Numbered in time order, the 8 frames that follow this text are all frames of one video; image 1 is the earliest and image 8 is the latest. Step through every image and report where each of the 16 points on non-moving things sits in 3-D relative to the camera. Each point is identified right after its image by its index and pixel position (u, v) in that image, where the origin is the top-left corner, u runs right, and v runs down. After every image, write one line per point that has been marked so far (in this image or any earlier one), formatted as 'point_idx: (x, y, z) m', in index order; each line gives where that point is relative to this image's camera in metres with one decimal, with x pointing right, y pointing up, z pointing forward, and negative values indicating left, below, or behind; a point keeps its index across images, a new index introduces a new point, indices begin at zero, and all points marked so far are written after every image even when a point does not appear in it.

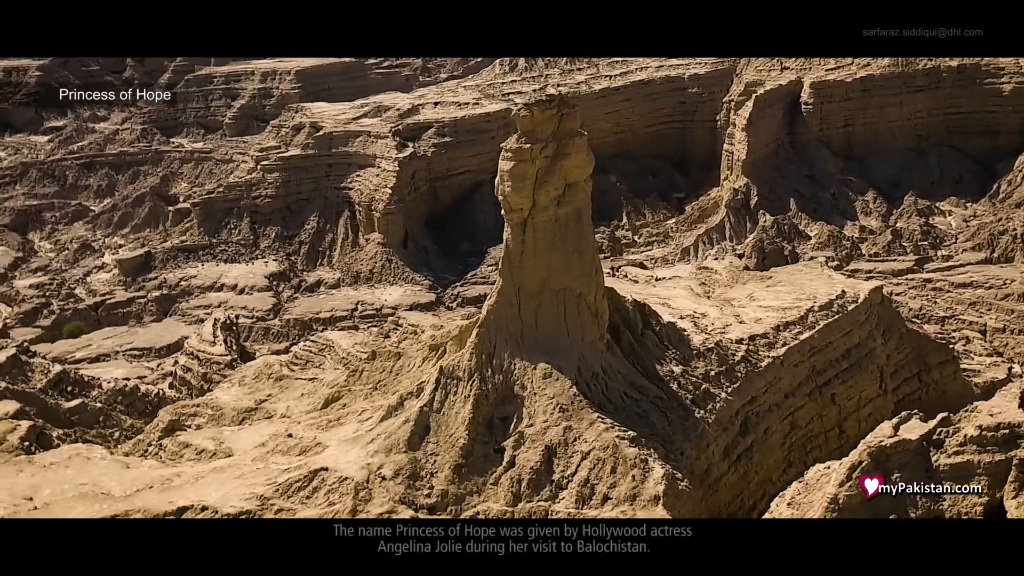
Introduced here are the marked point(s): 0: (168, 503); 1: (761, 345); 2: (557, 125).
0: (-3.2, -2.0, +11.3) m
1: (+2.7, -0.6, +13.8) m
2: (+0.4, +1.5, +11.8) m
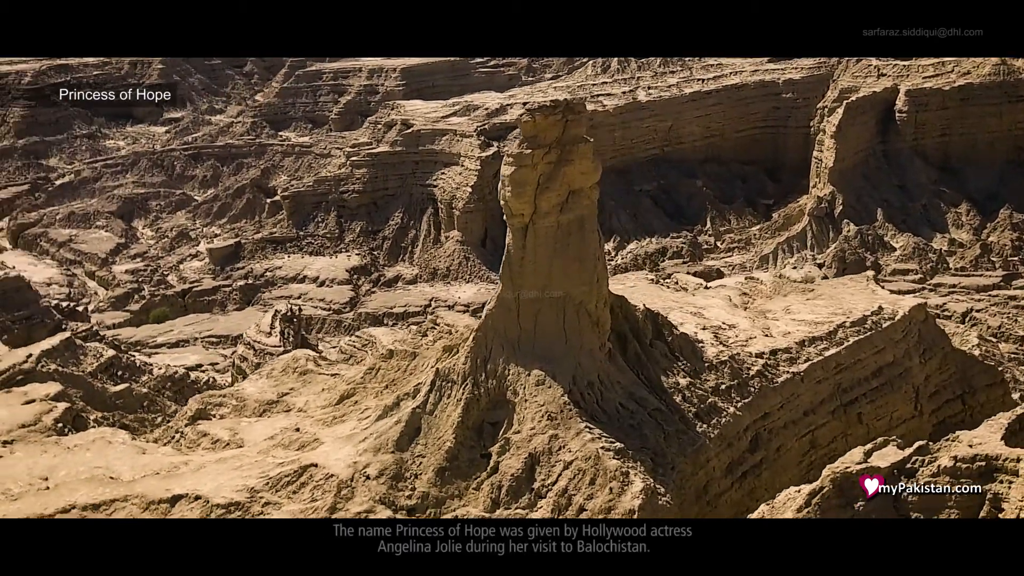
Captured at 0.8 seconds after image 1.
0: (-3.3, -1.9, +11.7) m
1: (+2.9, -0.8, +13.5) m
2: (+0.4, +1.5, +11.7) m
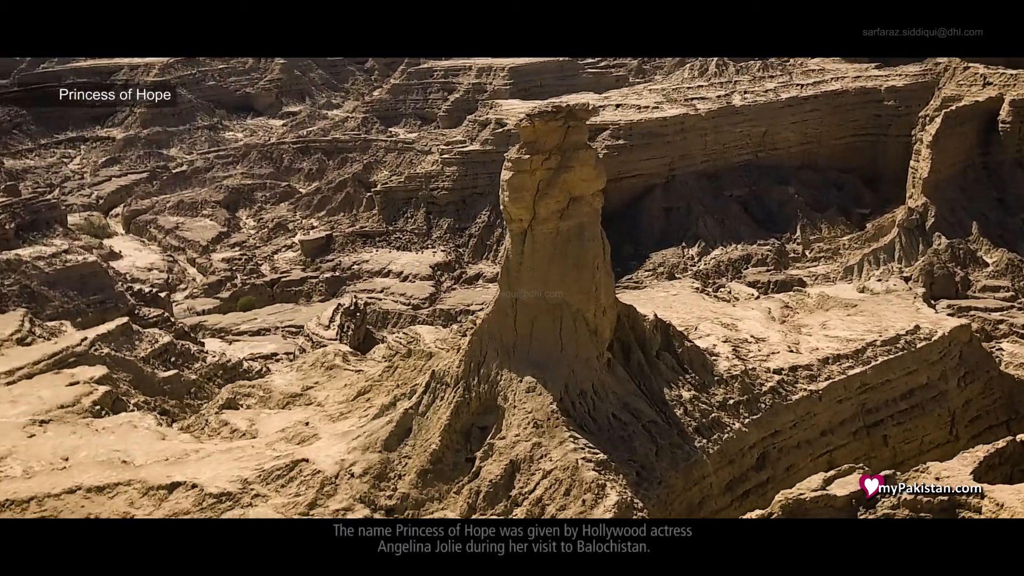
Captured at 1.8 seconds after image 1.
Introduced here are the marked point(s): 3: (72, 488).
0: (-3.4, -1.8, +12.0) m
1: (+3.0, -0.9, +13.1) m
2: (+0.5, +1.4, +11.7) m
3: (-4.3, -1.9, +12.1) m
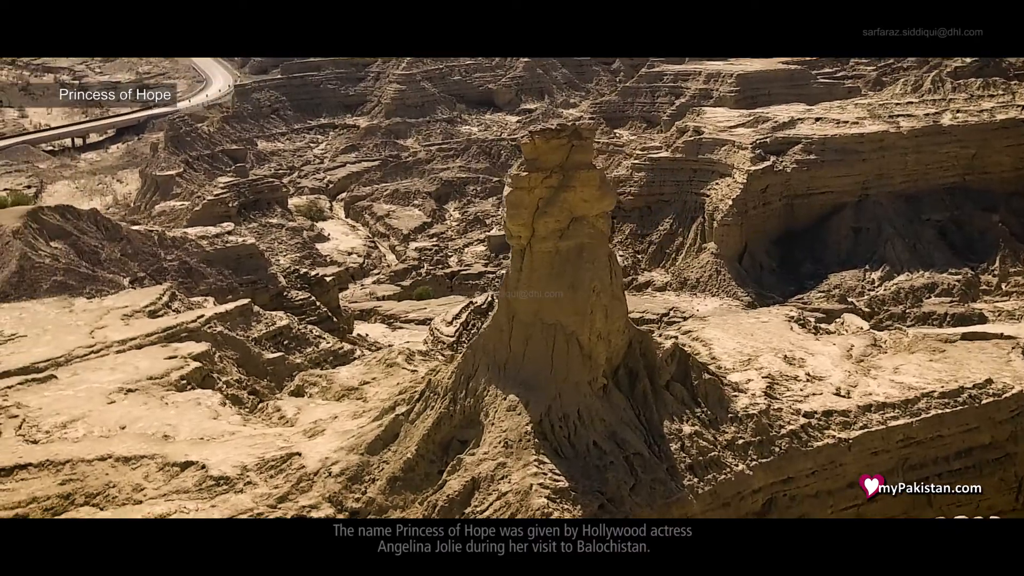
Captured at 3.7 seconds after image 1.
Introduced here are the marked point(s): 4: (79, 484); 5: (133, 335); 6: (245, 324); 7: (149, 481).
0: (-3.4, -1.7, +12.8) m
1: (+3.1, -1.3, +12.2) m
2: (+0.5, +1.2, +11.4) m
3: (-4.2, -1.7, +13.0) m
4: (-4.4, -2.0, +12.5) m
5: (-5.2, -0.6, +17.2) m
6: (-3.9, -0.5, +18.3) m
7: (-3.6, -1.9, +12.4) m
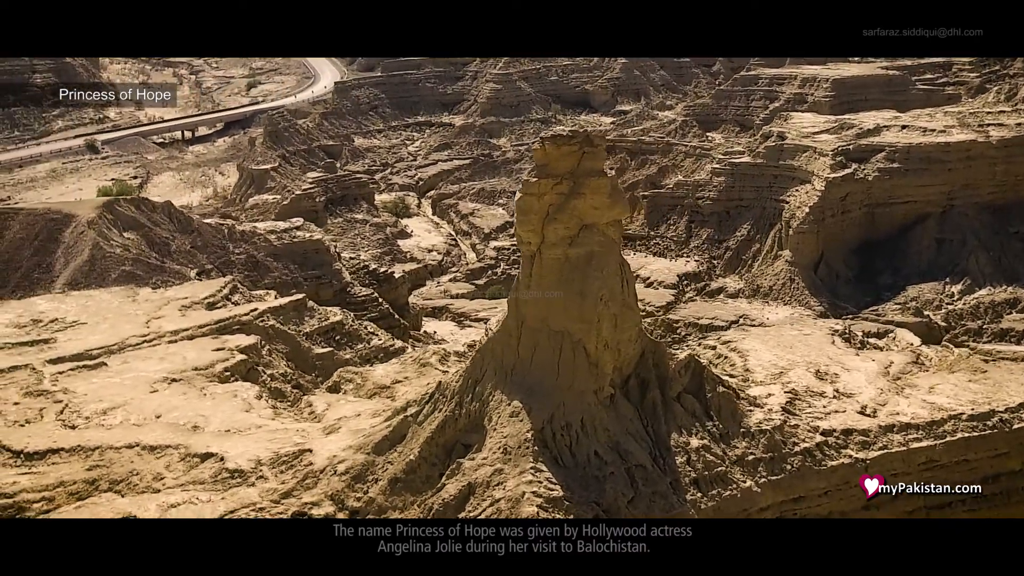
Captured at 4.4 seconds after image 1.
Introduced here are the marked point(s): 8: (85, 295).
0: (-3.2, -1.7, +13.0) m
1: (+3.2, -1.5, +11.9) m
2: (+0.6, +1.1, +11.3) m
3: (-4.1, -1.7, +13.4) m
4: (-4.2, -1.9, +12.9) m
5: (-4.6, -0.5, +17.7) m
6: (-3.2, -0.5, +18.6) m
7: (-3.5, -1.9, +12.7) m
8: (-6.6, -0.1, +19.5) m
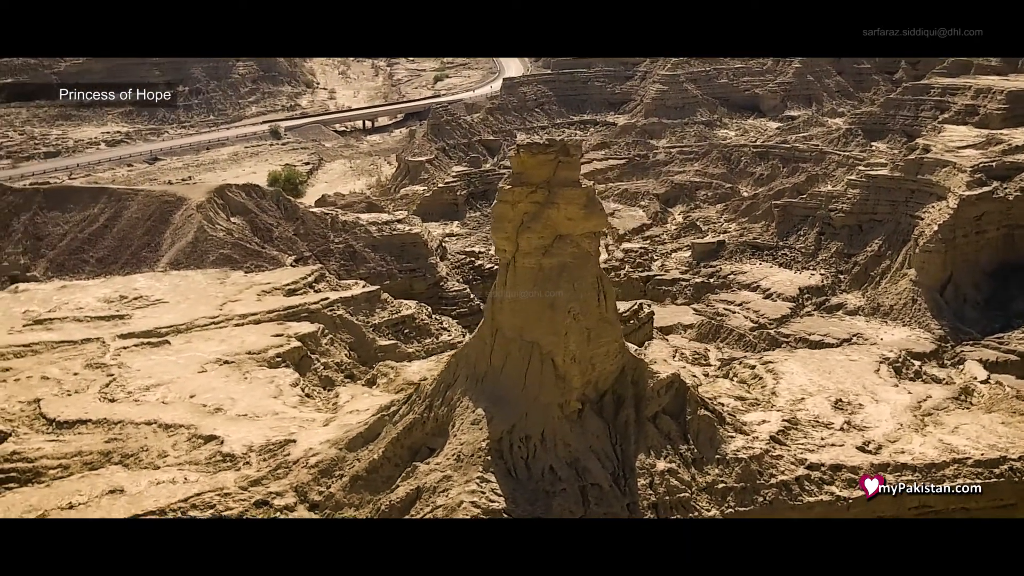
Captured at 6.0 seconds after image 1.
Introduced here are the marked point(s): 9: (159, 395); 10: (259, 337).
0: (-3.2, -1.5, +13.4) m
1: (+2.9, -1.7, +11.2) m
2: (+0.4, +1.1, +11.1) m
3: (-4.0, -1.5, +13.9) m
4: (-4.2, -1.7, +13.5) m
5: (-3.7, -0.3, +18.2) m
6: (-2.1, -0.3, +18.9) m
7: (-3.6, -1.7, +13.2) m
8: (-5.4, +0.2, +20.4) m
9: (-4.2, -1.3, +15.0) m
10: (-3.5, -0.7, +17.2) m
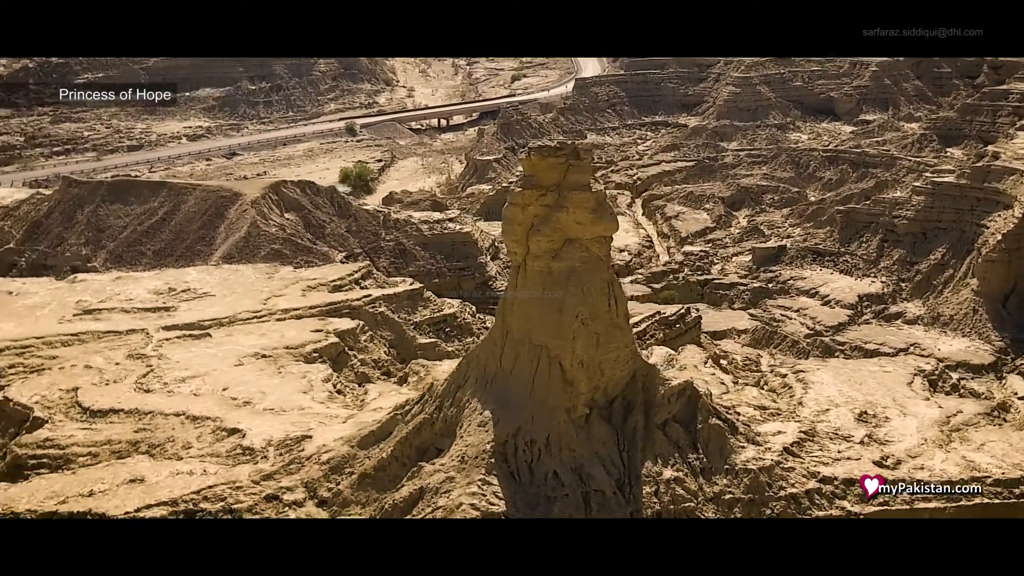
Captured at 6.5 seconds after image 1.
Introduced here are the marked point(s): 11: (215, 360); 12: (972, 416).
0: (-3.0, -1.5, +13.6) m
1: (+2.9, -1.8, +10.9) m
2: (+0.5, +1.0, +11.0) m
3: (-3.7, -1.4, +14.2) m
4: (-4.0, -1.6, +13.7) m
5: (-3.1, -0.3, +18.4) m
6: (-1.5, -0.3, +19.0) m
7: (-3.4, -1.6, +13.4) m
8: (-4.6, +0.3, +20.7) m
9: (-3.9, -1.2, +15.2) m
10: (-3.0, -0.6, +17.4) m
11: (-3.9, -0.9, +16.4) m
12: (+4.8, -1.3, +12.9) m
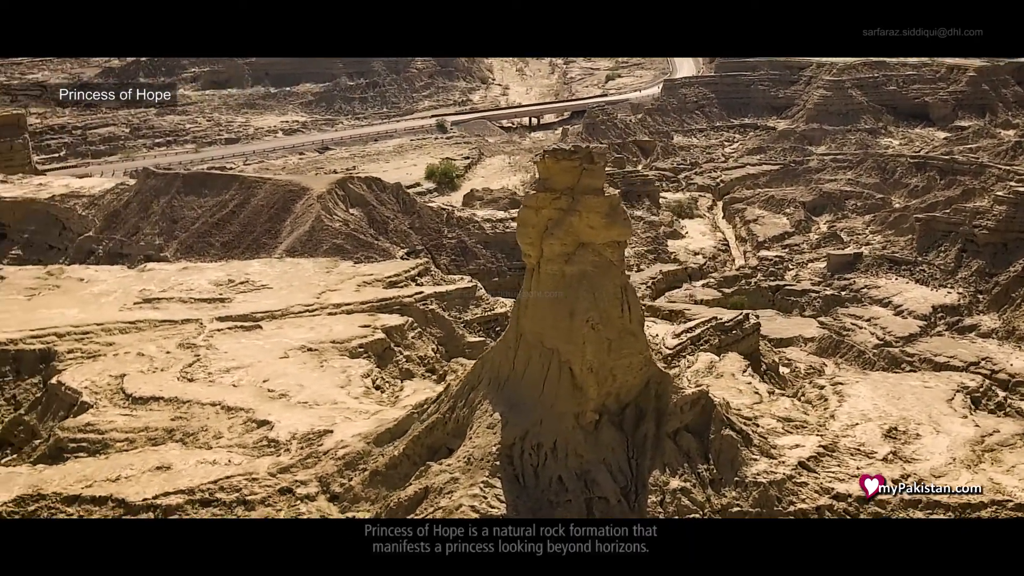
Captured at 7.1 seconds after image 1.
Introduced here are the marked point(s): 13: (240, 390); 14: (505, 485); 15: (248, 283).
0: (-2.7, -1.4, +13.8) m
1: (+3.0, -1.9, +10.7) m
2: (+0.6, +1.0, +10.9) m
3: (-3.4, -1.3, +14.4) m
4: (-3.7, -1.5, +14.0) m
5: (-2.4, -0.2, +18.6) m
6: (-0.7, -0.3, +19.1) m
7: (-3.1, -1.6, +13.6) m
8: (-3.7, +0.4, +21.0) m
9: (-3.4, -1.1, +15.5) m
10: (-2.3, -0.6, +17.6) m
11: (-3.3, -0.8, +16.6) m
12: (+5.0, -1.5, +12.5) m
13: (-3.2, -1.2, +14.9) m
14: (-0.1, -1.7, +10.6) m
15: (-4.2, +0.1, +19.7) m
